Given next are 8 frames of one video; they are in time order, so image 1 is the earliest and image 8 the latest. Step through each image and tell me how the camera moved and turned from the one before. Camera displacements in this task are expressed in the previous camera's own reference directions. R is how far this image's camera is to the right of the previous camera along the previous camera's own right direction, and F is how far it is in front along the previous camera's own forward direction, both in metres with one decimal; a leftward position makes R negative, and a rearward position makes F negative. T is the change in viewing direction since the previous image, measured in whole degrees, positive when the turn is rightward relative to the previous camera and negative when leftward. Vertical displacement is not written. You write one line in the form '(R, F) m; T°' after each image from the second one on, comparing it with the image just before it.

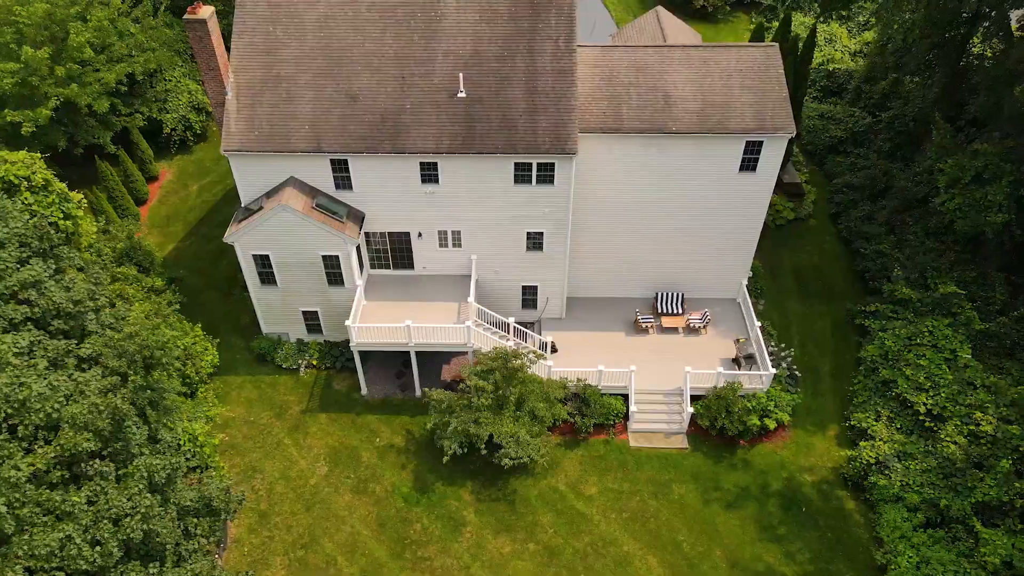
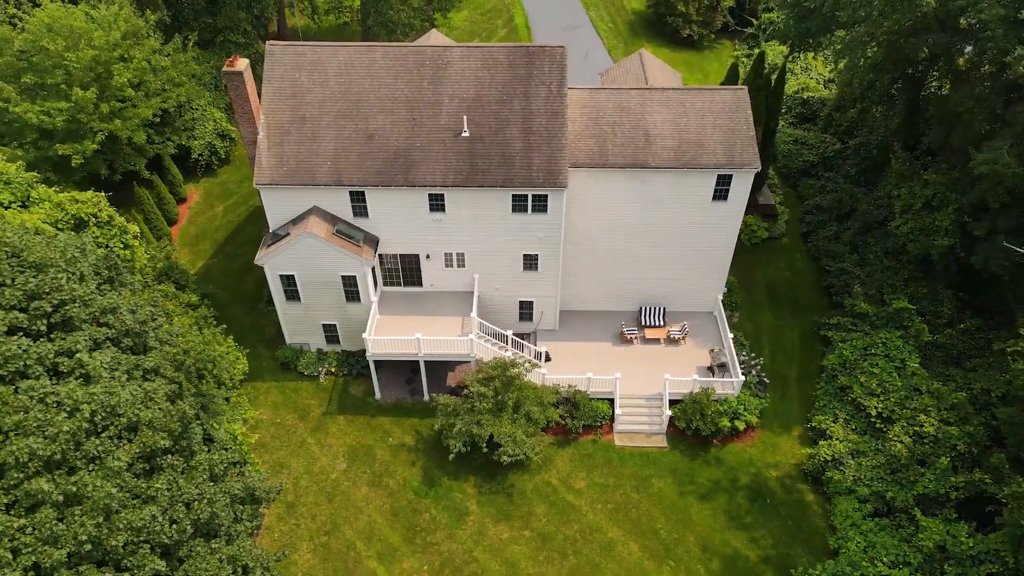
(+0.1, -2.6) m; 0°
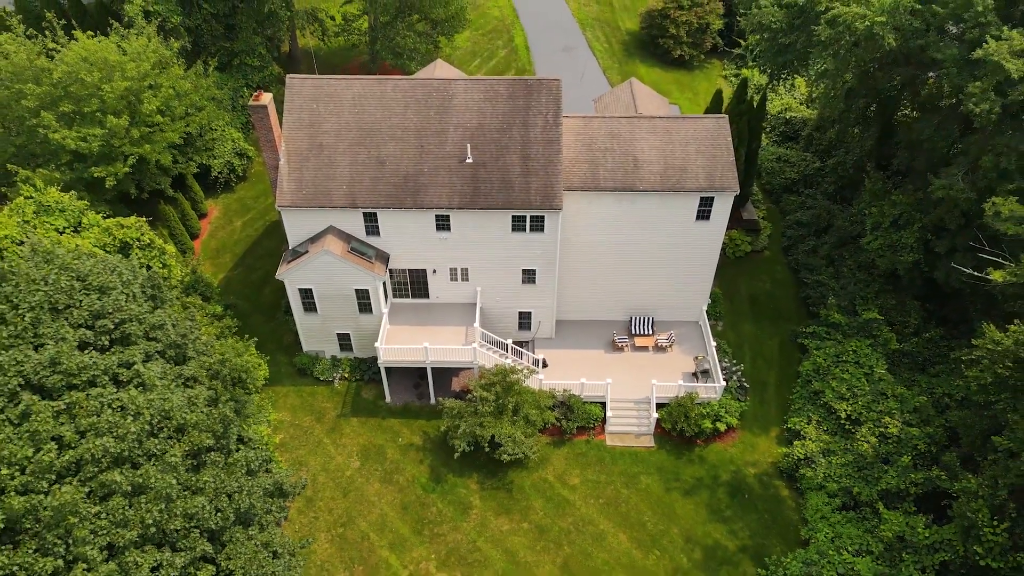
(0.0, -2.1) m; 0°
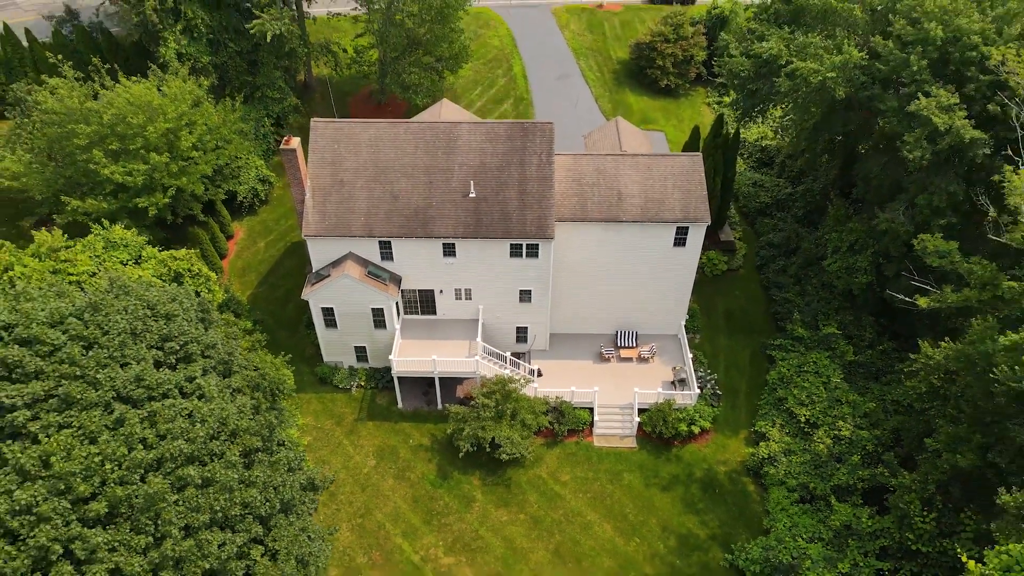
(+0.1, -3.3) m; 0°
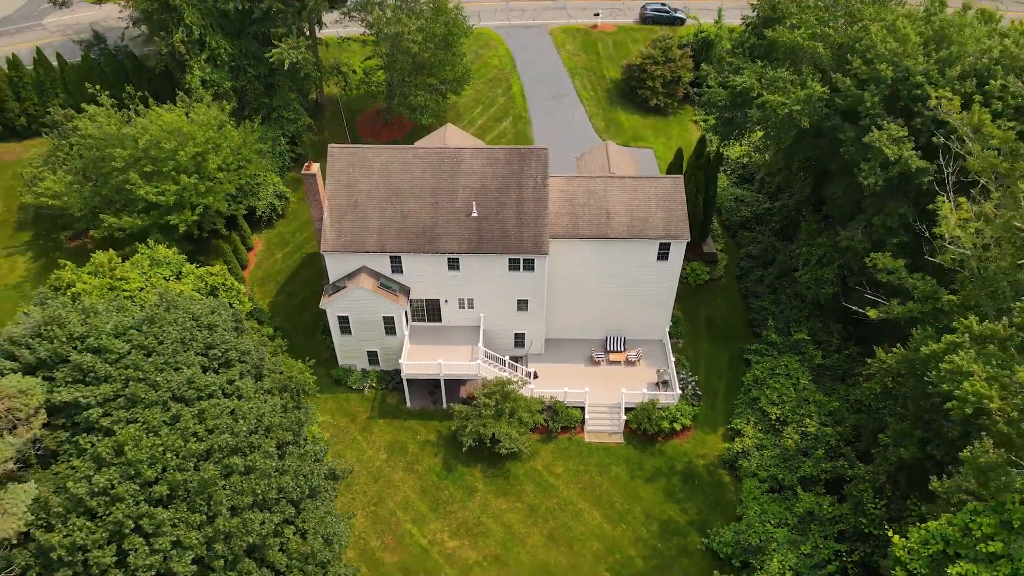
(+0.1, -2.9) m; 0°
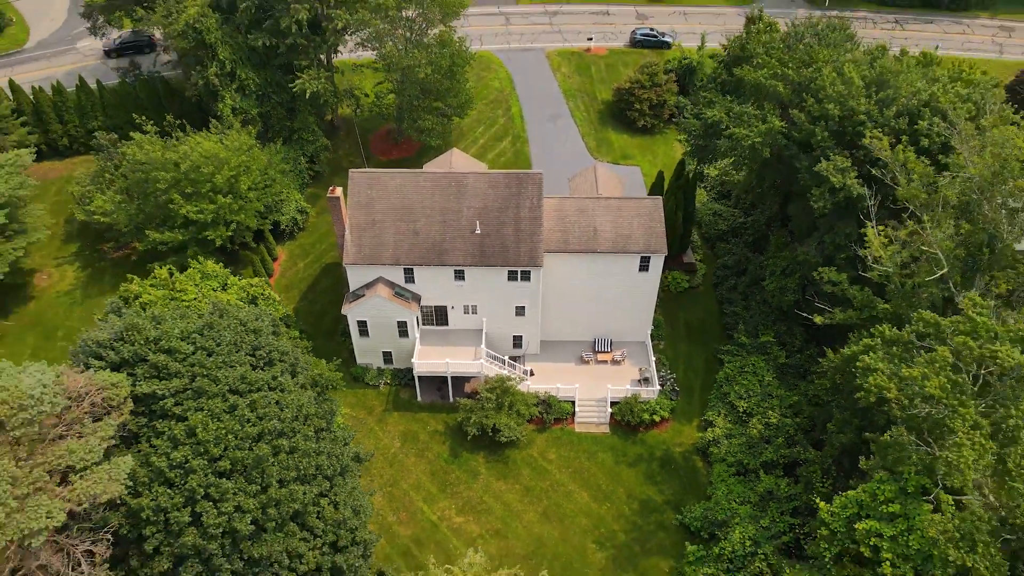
(+0.1, -4.2) m; 0°
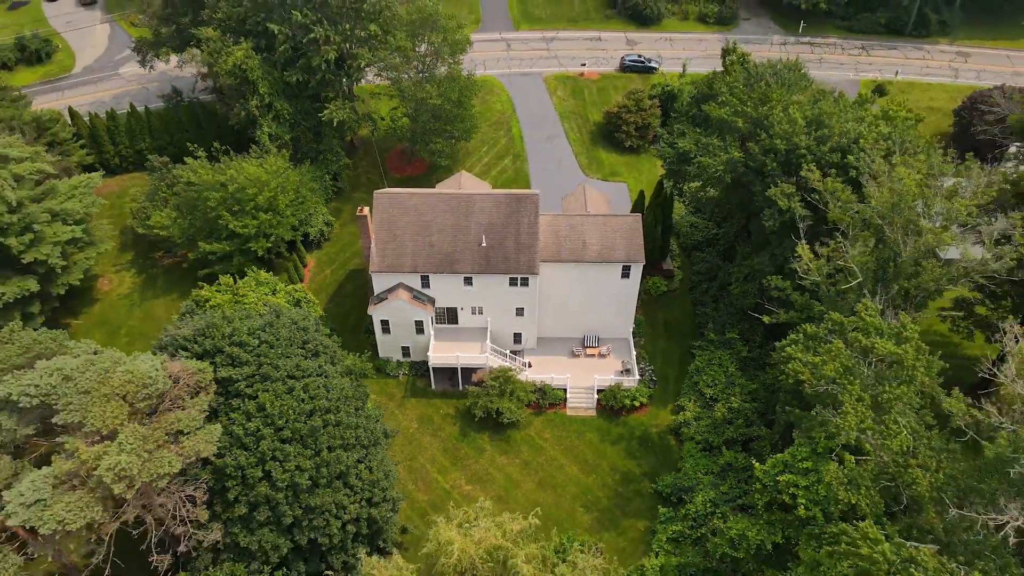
(-0.1, -6.2) m; 0°
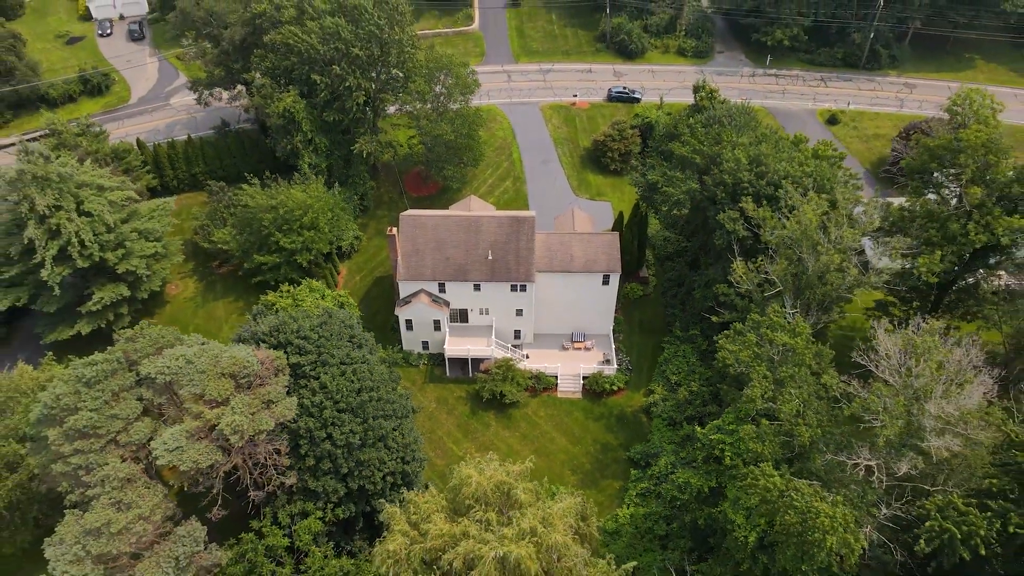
(-0.1, -9.3) m; 0°
